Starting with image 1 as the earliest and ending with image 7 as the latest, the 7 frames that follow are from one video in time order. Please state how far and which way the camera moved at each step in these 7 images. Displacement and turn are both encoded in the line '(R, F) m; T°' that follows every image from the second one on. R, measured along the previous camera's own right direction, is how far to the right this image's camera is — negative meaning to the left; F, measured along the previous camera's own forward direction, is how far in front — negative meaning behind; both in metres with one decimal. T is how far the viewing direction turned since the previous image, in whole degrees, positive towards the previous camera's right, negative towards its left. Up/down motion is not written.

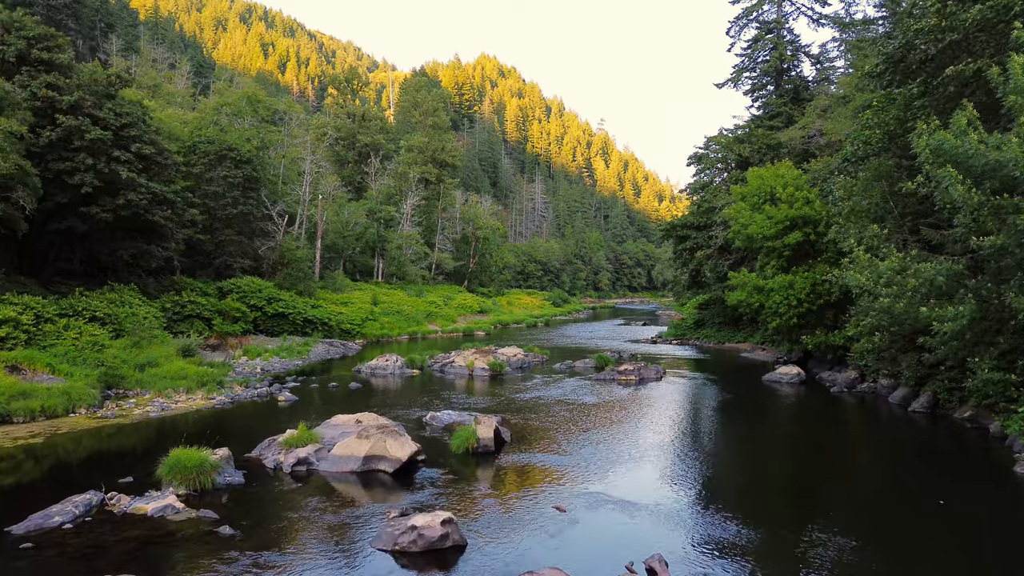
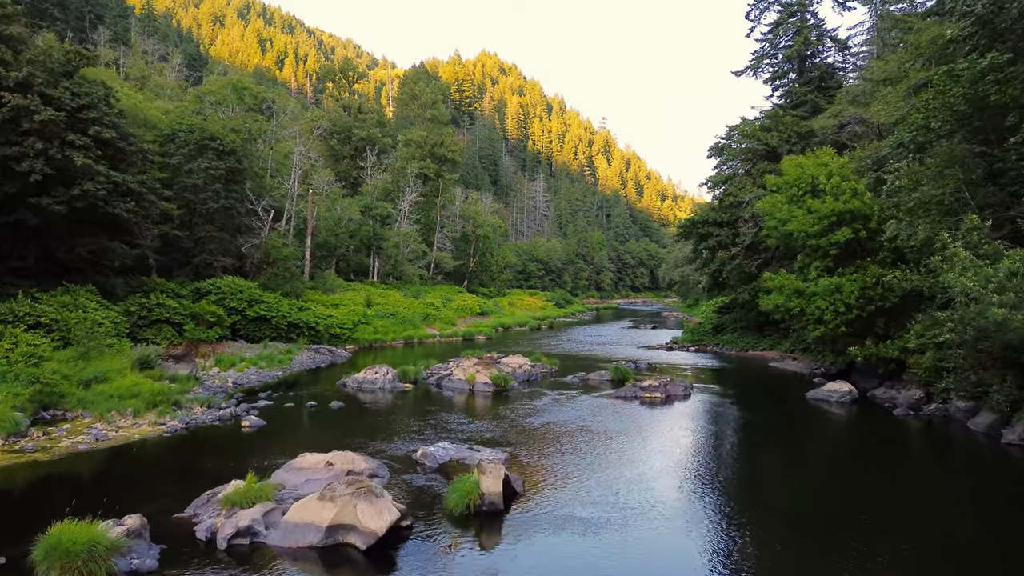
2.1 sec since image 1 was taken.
(-0.3, +3.1) m; 0°
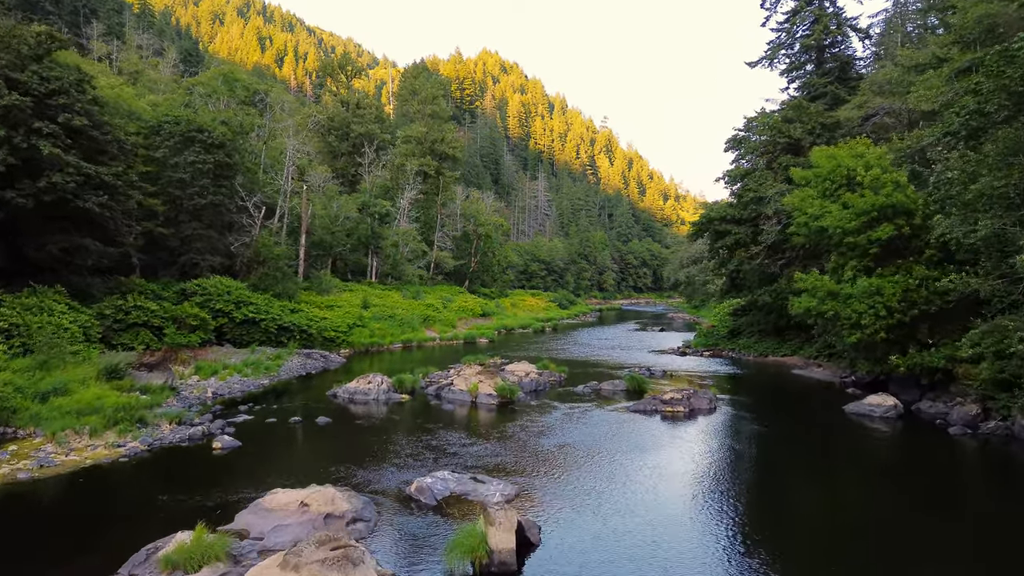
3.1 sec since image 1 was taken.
(-0.2, +2.0) m; 0°
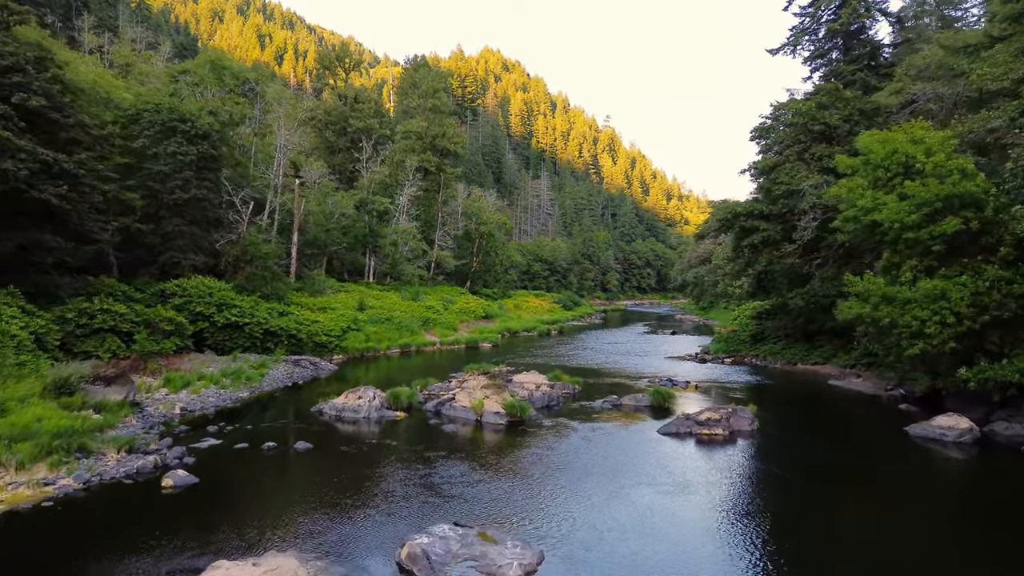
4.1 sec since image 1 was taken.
(-0.3, +2.6) m; 0°
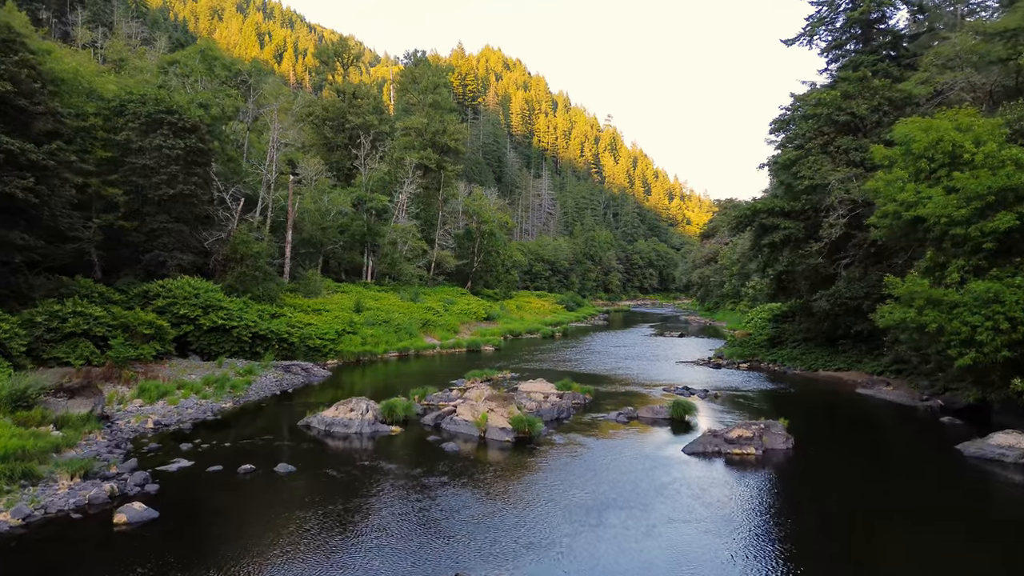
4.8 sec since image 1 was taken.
(-0.2, +1.7) m; 0°
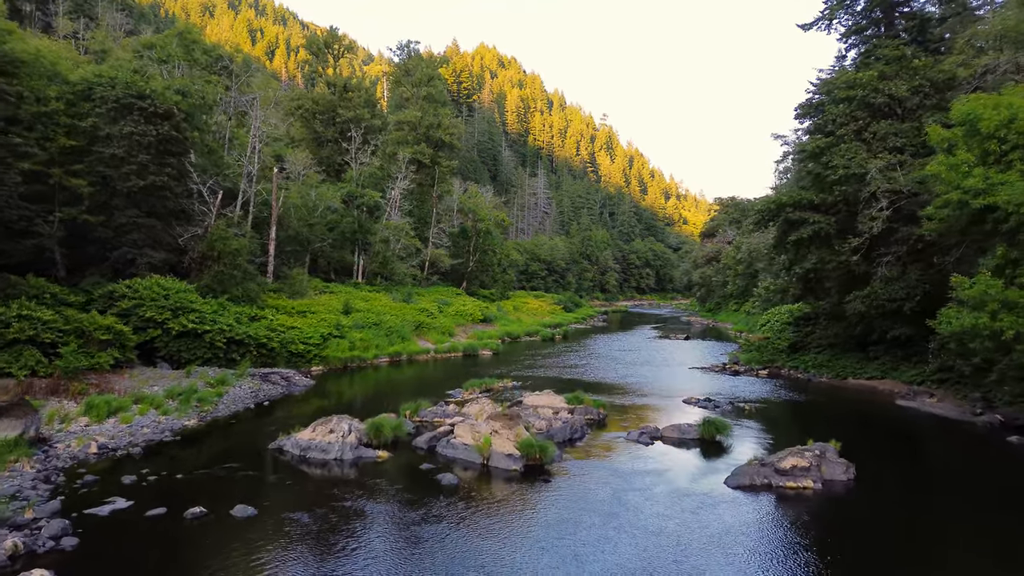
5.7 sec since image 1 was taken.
(-0.3, +2.4) m; +1°
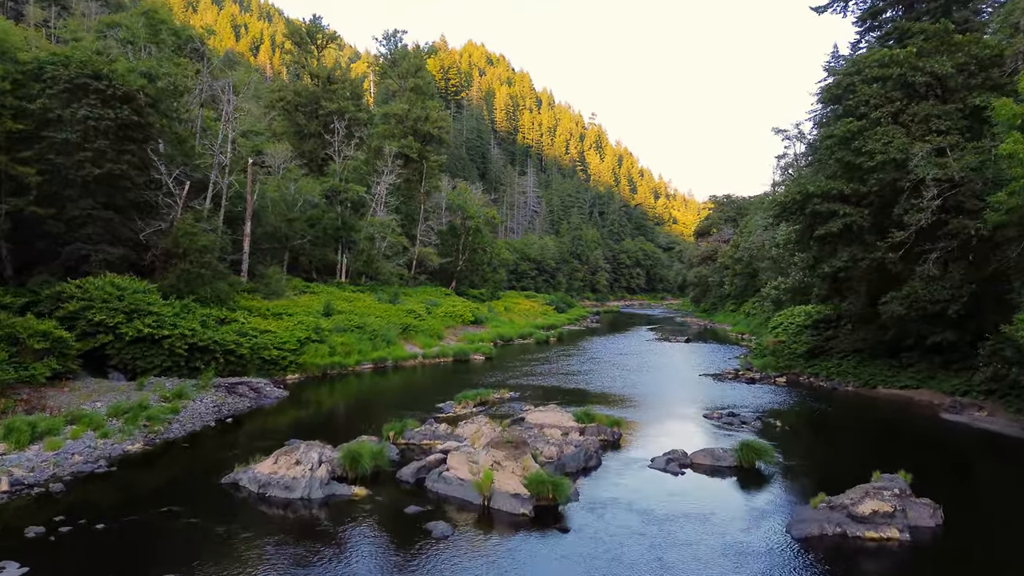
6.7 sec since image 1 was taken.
(-0.4, +2.5) m; +1°
